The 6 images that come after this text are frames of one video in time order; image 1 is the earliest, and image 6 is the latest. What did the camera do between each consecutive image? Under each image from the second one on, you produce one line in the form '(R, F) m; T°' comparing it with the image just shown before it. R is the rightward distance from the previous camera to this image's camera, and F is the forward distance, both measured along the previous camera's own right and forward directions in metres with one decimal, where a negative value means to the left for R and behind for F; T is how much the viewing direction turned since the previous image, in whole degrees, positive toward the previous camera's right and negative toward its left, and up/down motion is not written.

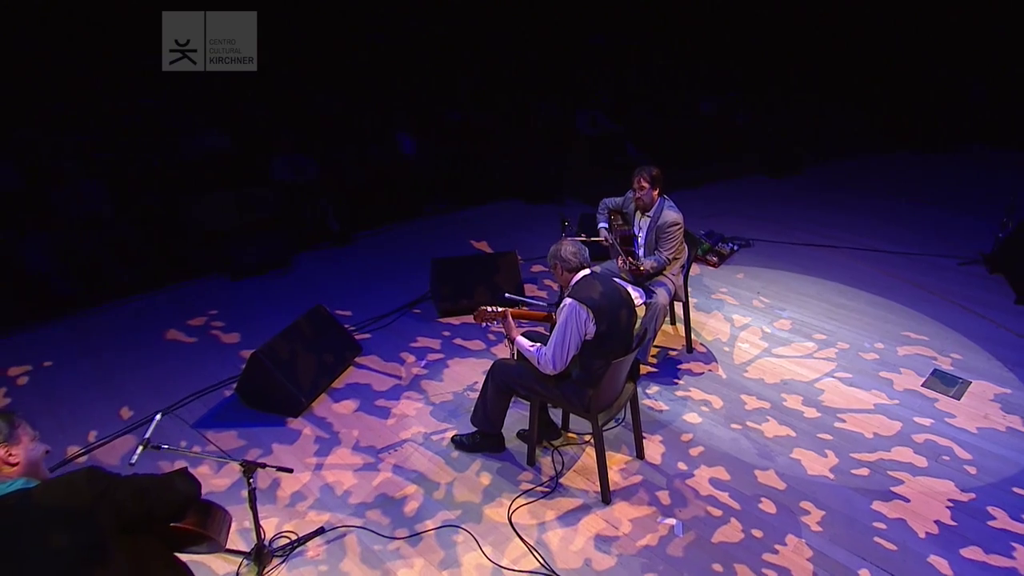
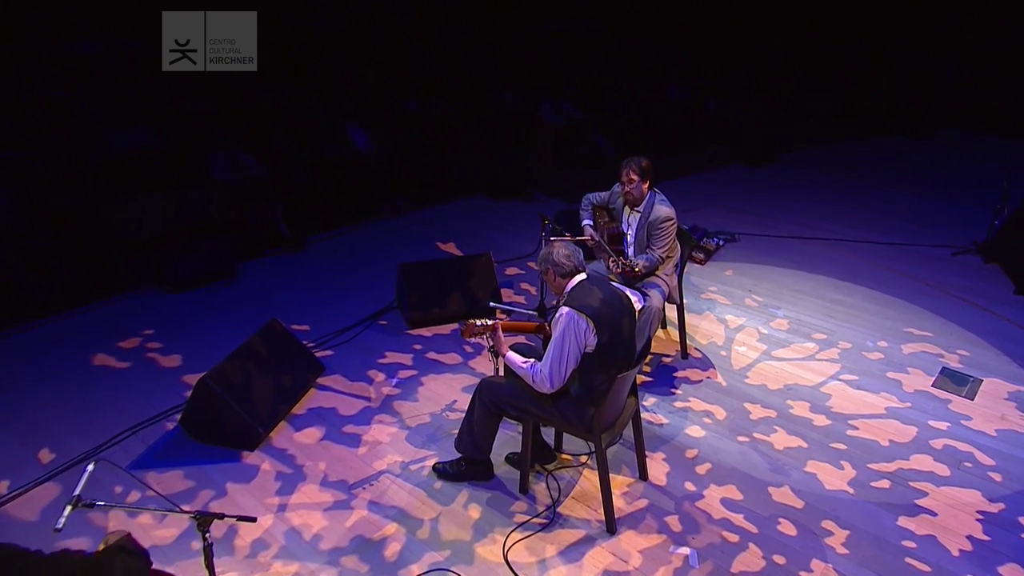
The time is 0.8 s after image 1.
(-0.3, +0.5) m; +4°
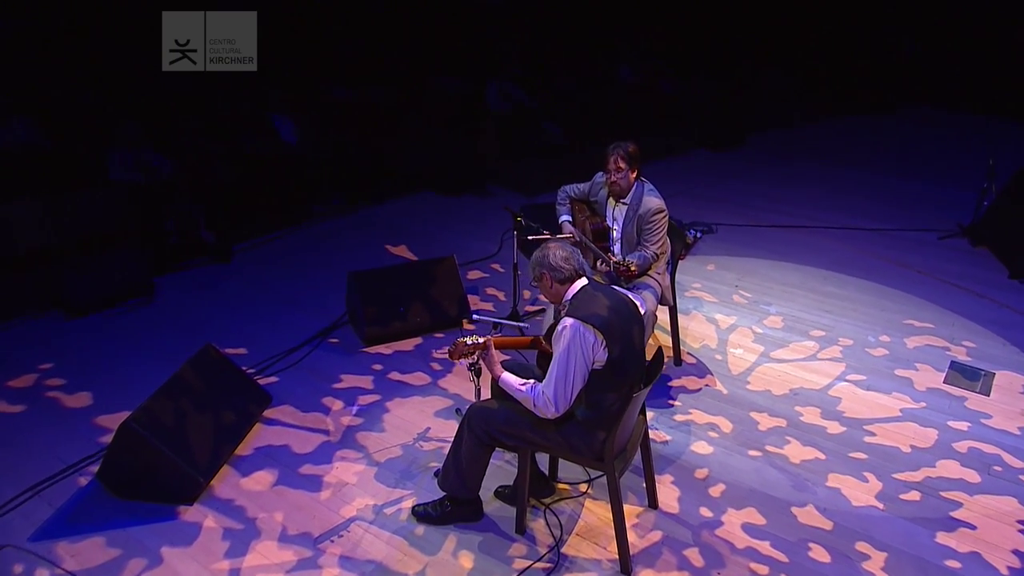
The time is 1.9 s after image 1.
(-0.3, +0.6) m; +6°
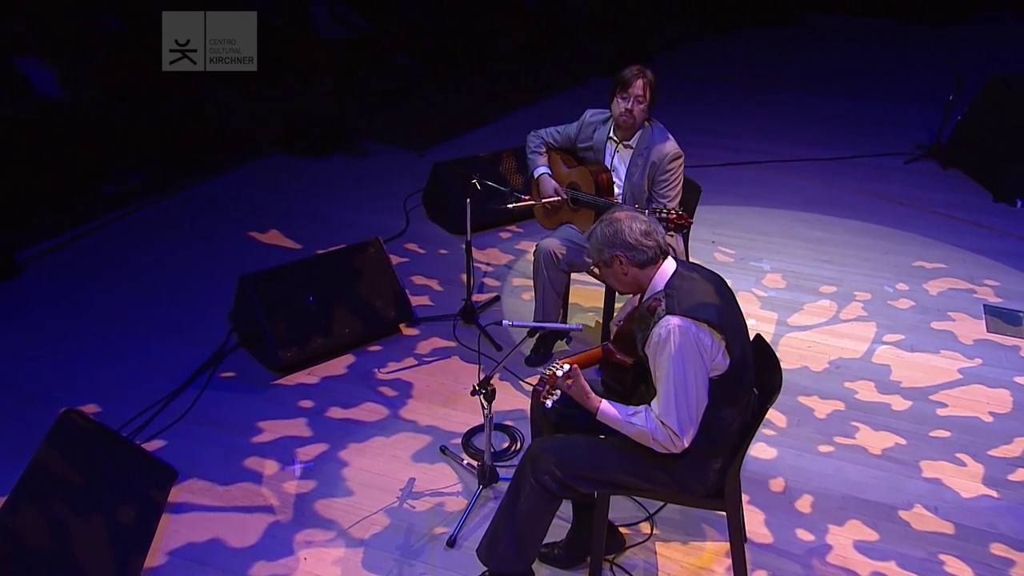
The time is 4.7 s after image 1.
(-0.8, +1.2) m; +14°
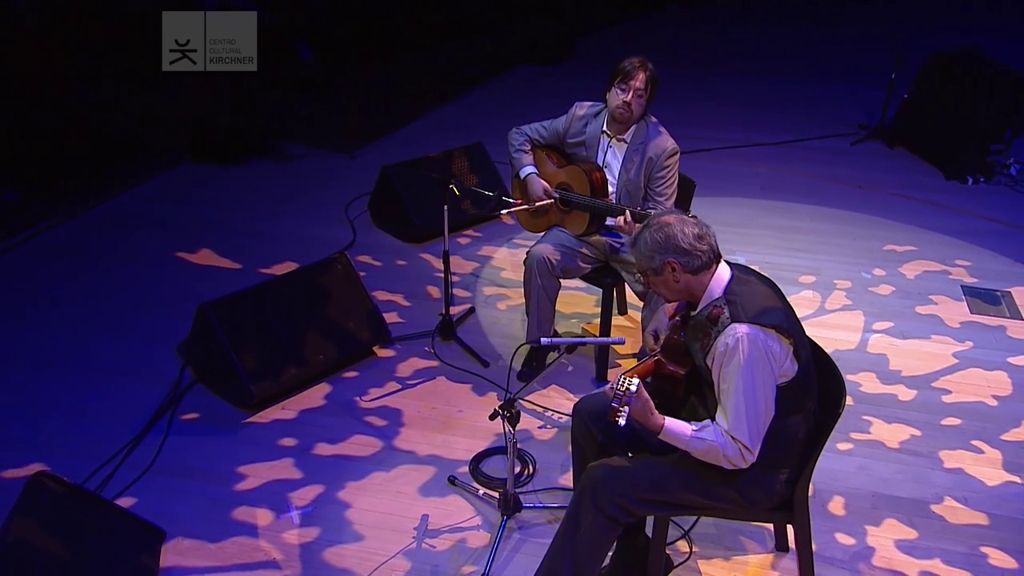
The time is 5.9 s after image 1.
(-0.4, +0.3) m; +7°
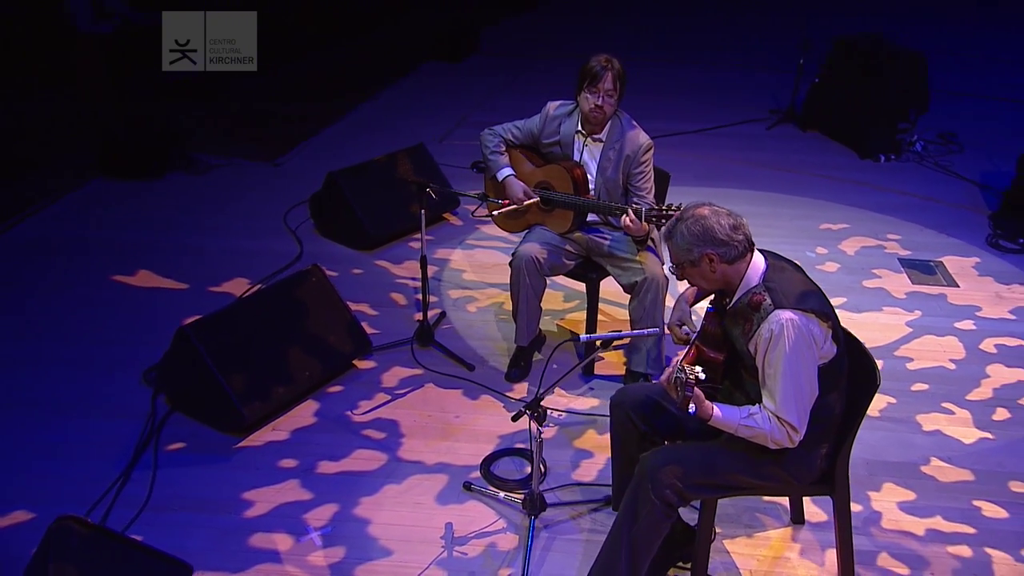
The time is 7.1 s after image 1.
(-0.5, 0.0) m; +9°
